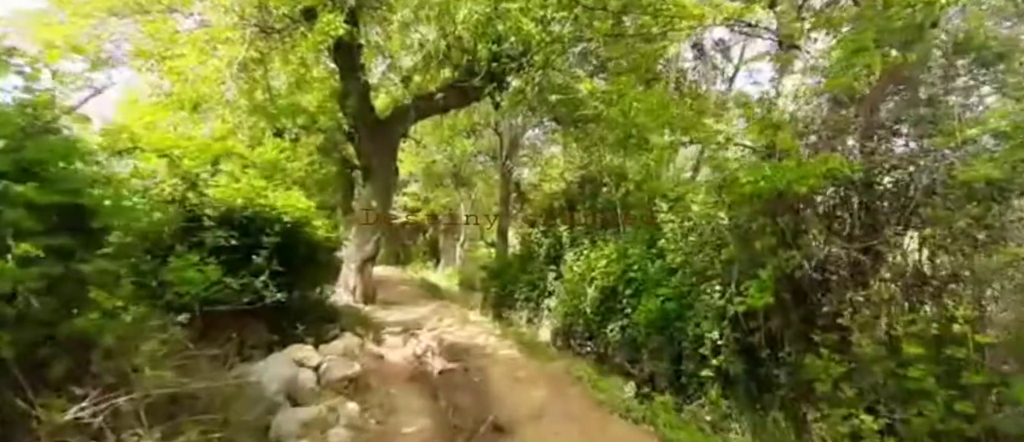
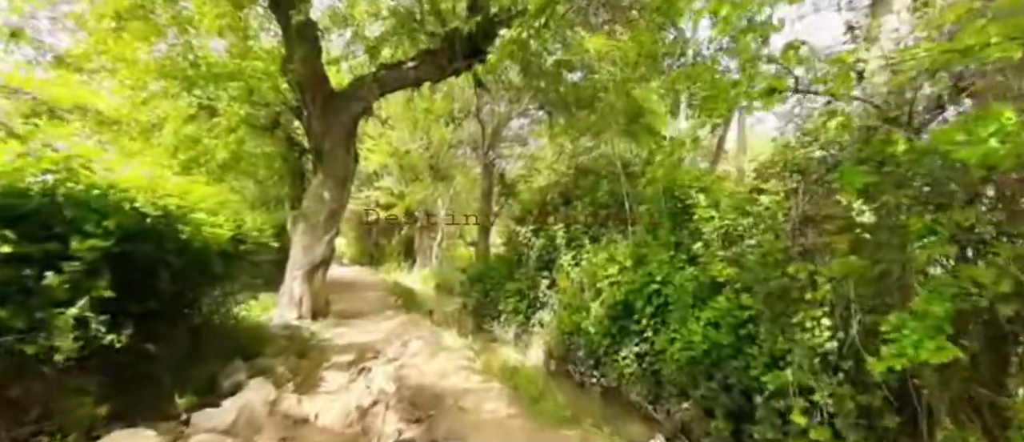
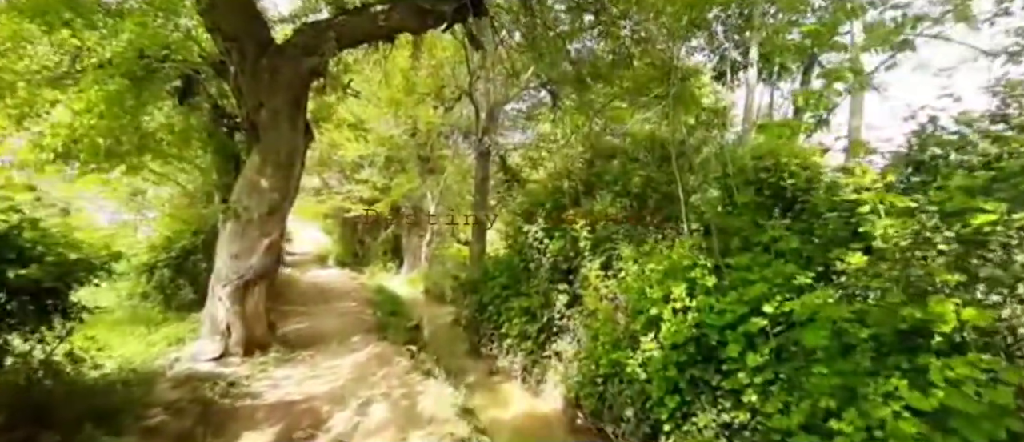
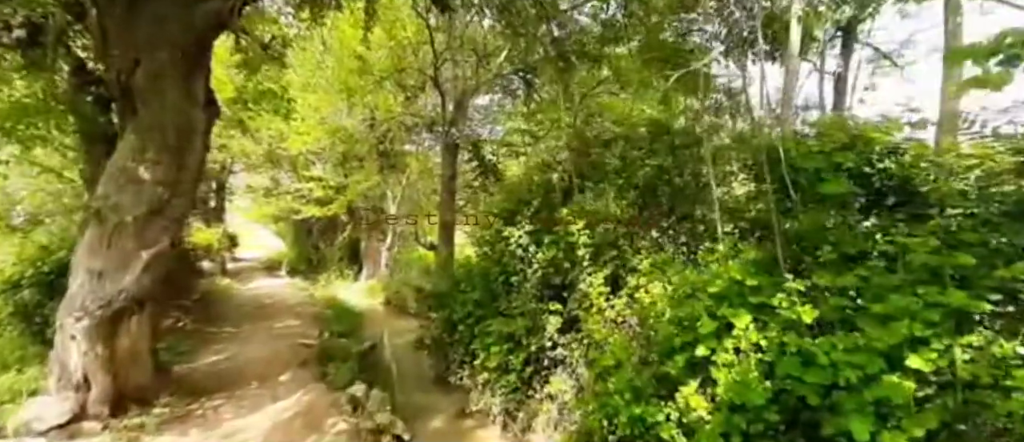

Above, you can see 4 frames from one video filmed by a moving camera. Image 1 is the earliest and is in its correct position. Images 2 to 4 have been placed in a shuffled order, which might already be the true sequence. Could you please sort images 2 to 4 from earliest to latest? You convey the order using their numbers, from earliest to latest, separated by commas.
2, 3, 4
